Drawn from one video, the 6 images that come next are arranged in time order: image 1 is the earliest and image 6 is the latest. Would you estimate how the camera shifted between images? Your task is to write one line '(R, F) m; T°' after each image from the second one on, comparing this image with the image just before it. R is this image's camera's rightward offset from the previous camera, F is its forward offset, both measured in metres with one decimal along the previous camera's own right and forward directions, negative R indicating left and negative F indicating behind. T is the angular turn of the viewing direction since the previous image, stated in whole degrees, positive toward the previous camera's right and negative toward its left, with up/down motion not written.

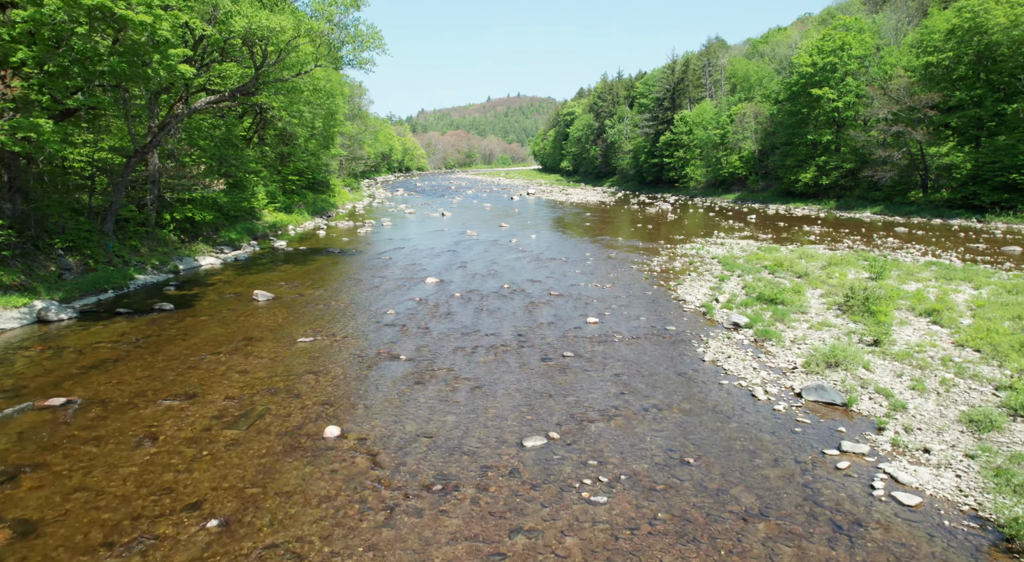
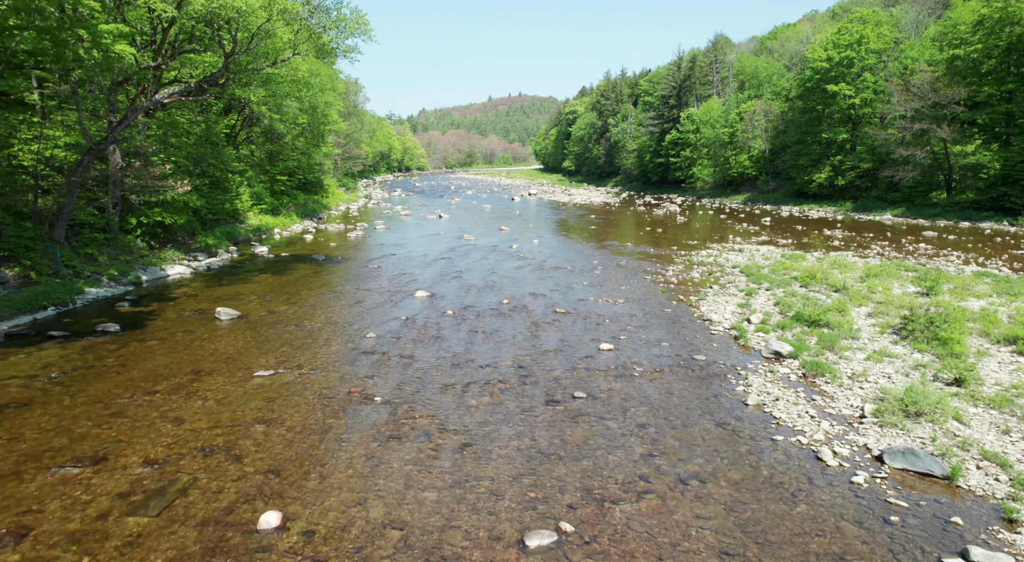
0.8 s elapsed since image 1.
(0.0, +2.3) m; 0°
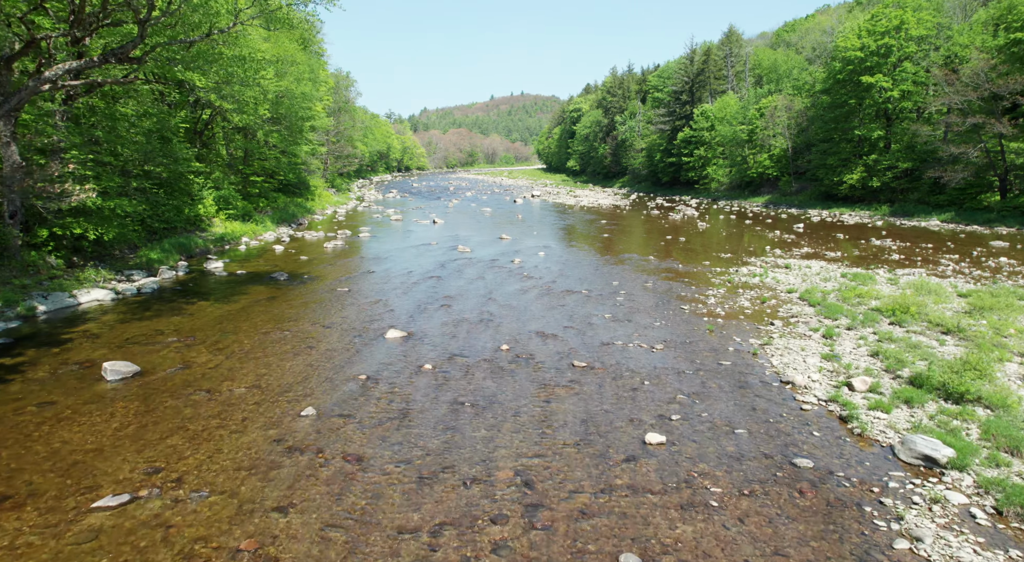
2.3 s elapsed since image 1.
(0.0, +4.4) m; 0°
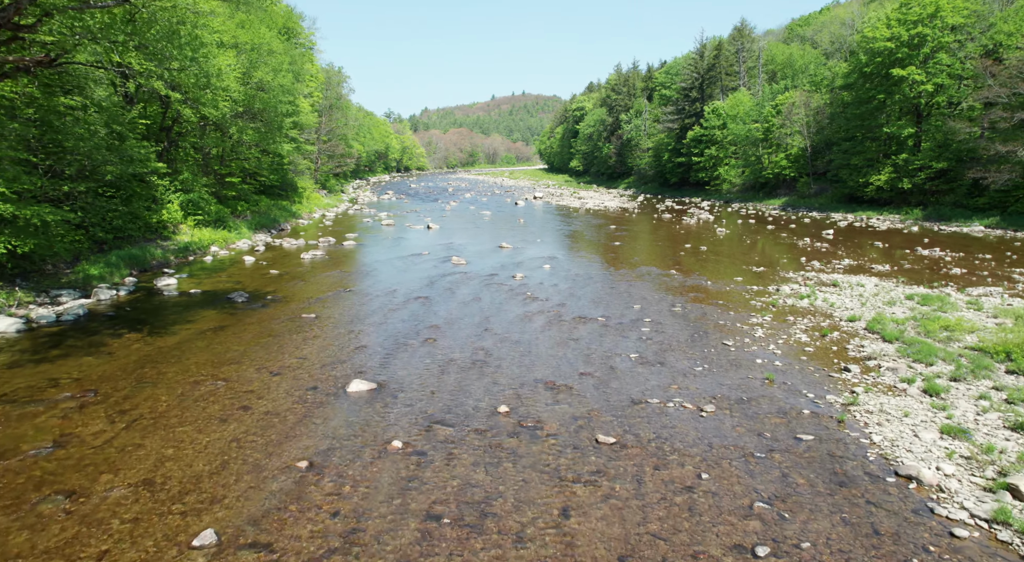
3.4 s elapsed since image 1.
(0.0, +3.4) m; 0°
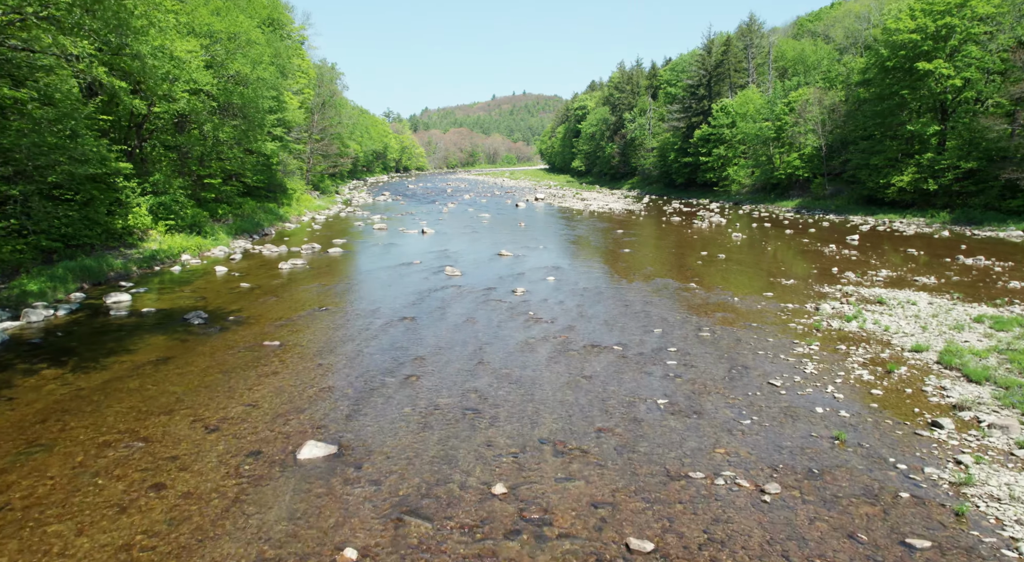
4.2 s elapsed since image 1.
(0.0, +2.5) m; 0°
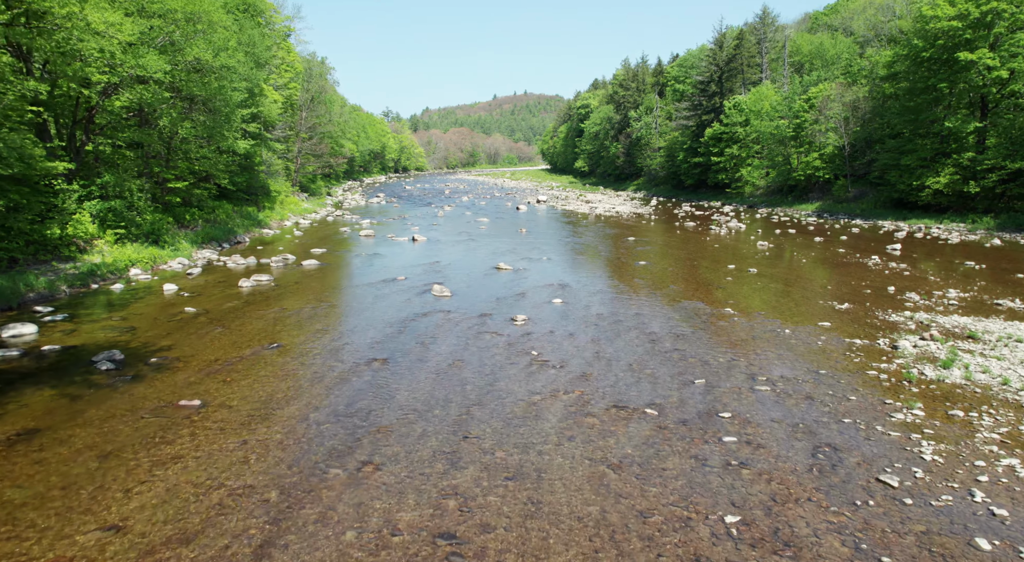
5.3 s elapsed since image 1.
(+0.1, +3.5) m; 0°
